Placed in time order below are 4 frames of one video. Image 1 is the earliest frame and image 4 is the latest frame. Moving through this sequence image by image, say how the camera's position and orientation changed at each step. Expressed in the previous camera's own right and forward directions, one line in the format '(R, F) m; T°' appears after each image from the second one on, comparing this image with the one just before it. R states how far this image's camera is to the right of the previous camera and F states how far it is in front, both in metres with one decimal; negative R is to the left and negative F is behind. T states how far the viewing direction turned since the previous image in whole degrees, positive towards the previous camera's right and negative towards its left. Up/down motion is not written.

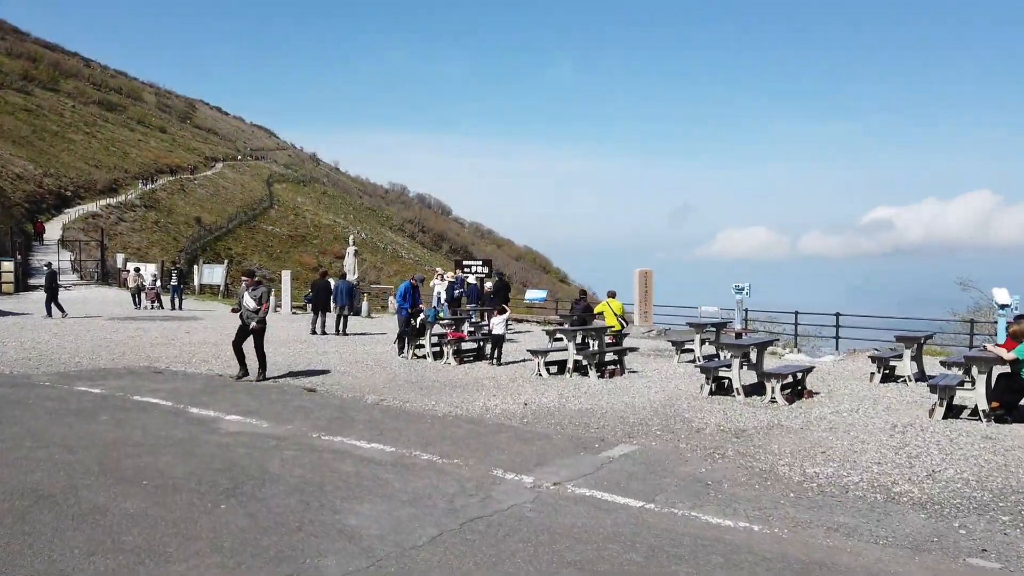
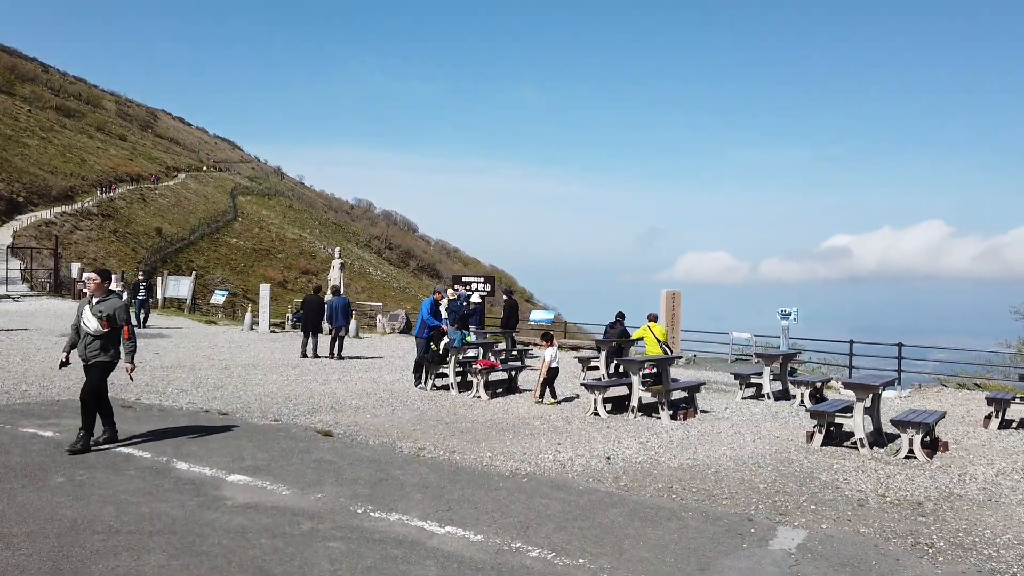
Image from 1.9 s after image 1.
(-1.3, +2.3) m; +3°
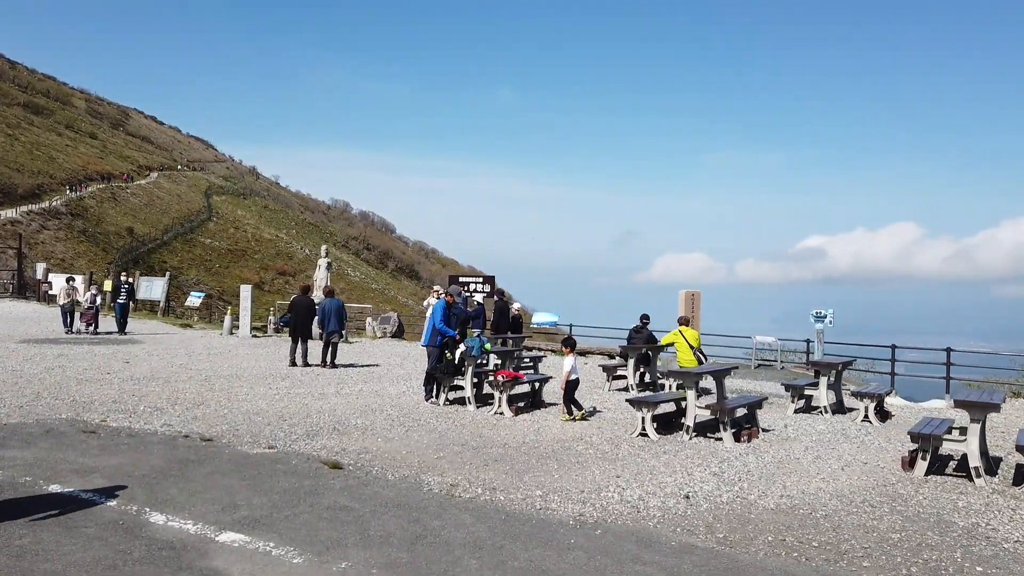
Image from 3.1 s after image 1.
(-0.7, +1.6) m; +2°
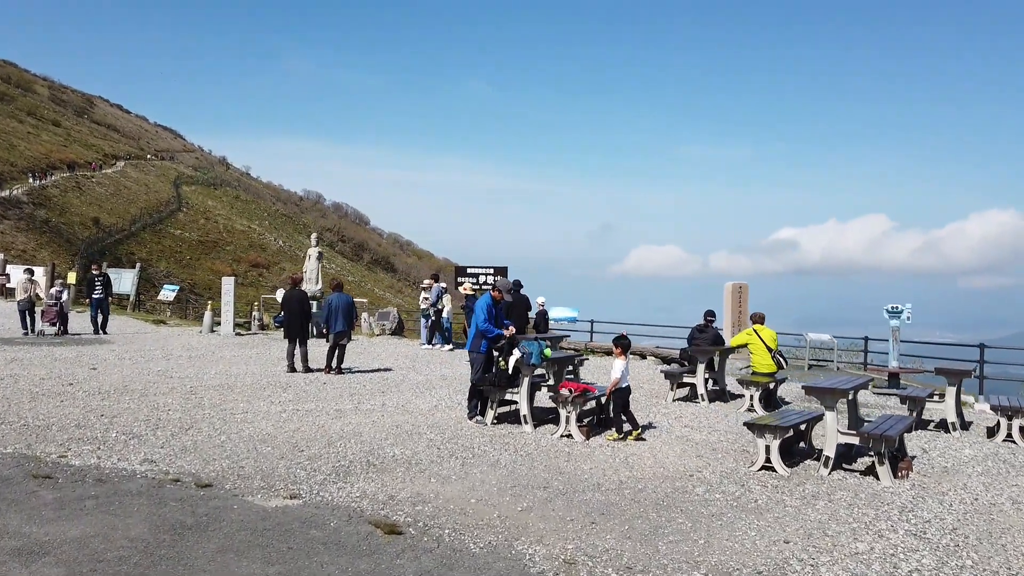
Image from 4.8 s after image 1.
(-1.1, +2.2) m; +2°
